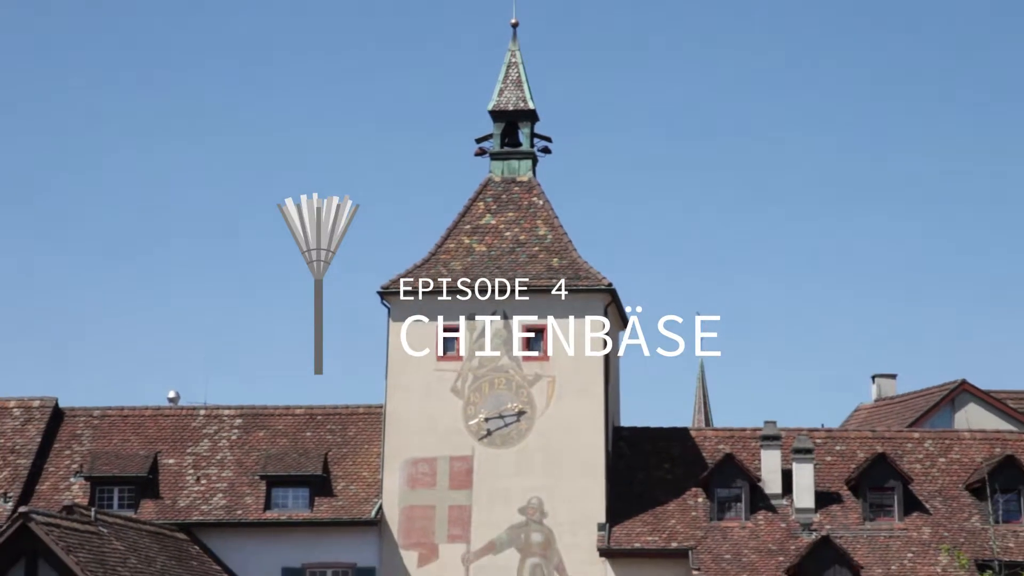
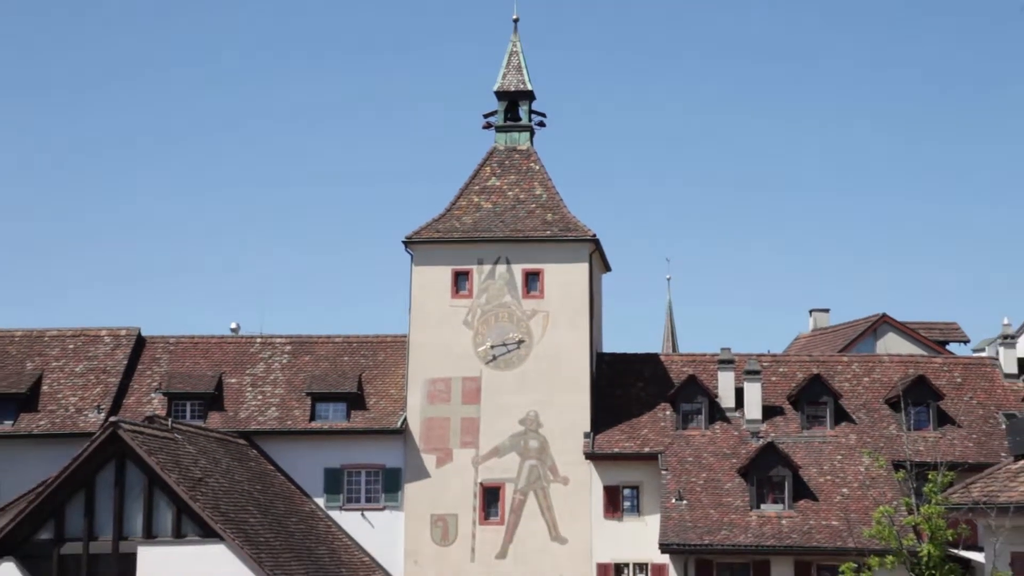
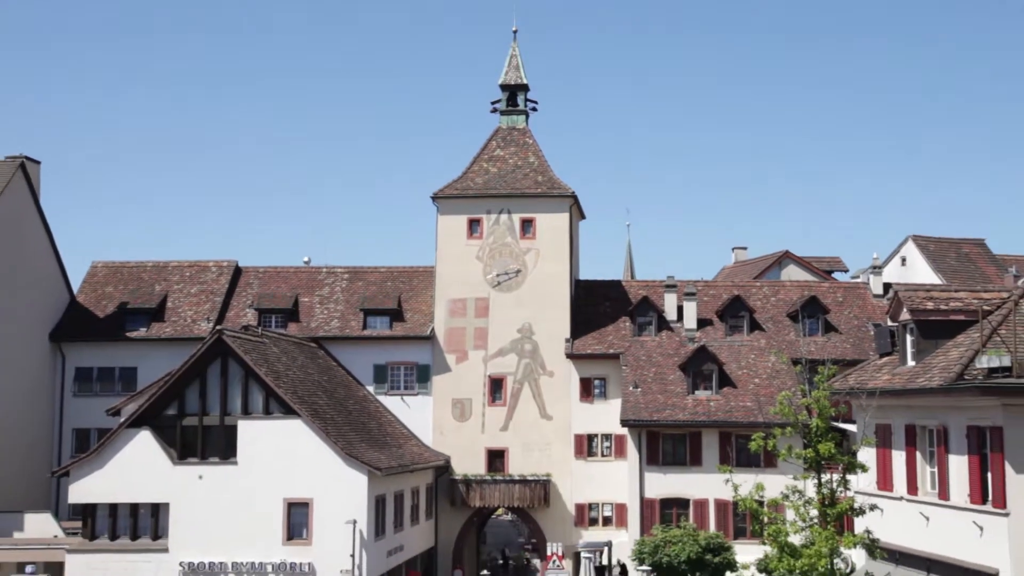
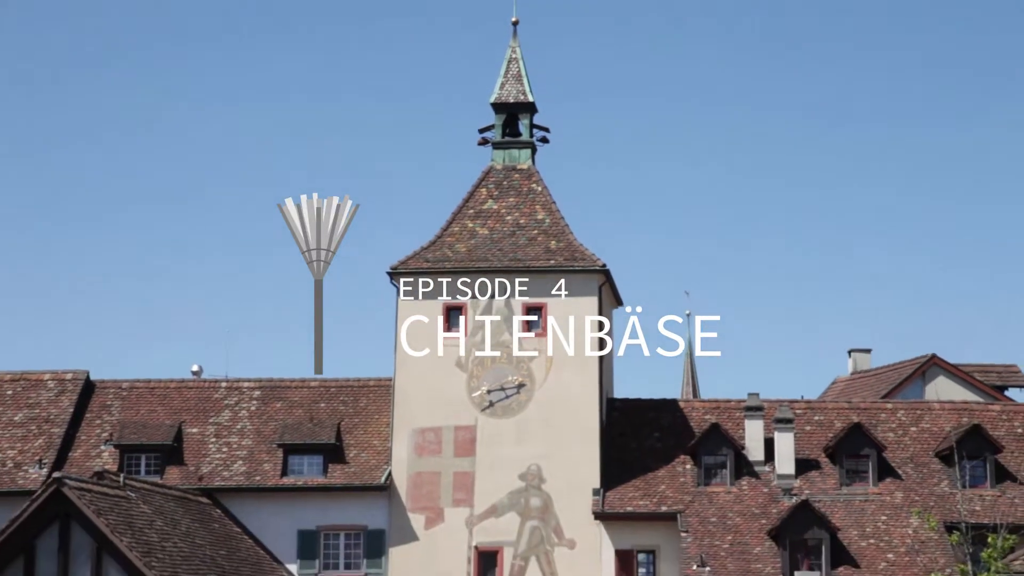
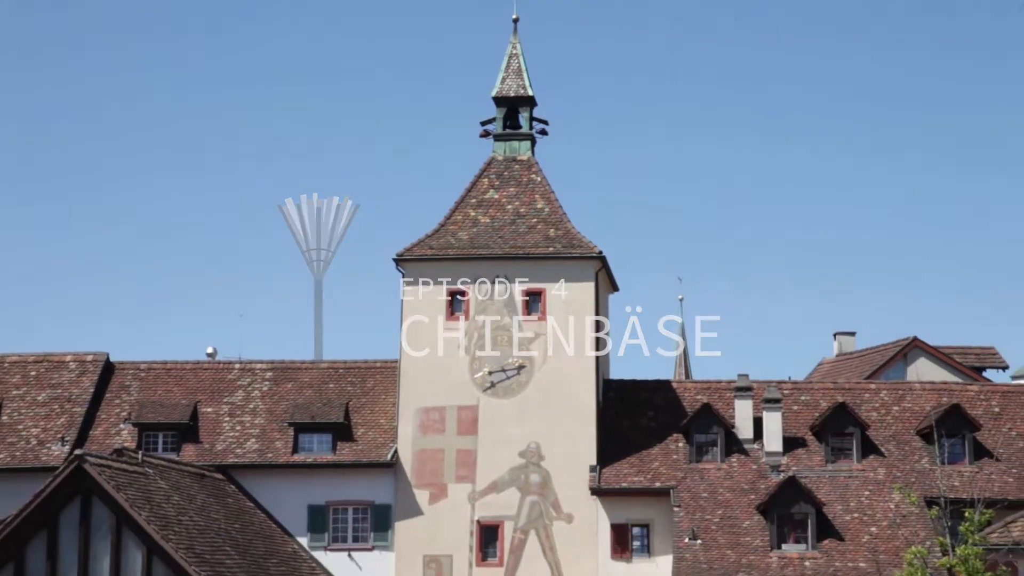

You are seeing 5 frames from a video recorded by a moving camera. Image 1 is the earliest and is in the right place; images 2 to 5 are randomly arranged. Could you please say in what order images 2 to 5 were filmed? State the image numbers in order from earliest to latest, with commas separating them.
4, 5, 2, 3
